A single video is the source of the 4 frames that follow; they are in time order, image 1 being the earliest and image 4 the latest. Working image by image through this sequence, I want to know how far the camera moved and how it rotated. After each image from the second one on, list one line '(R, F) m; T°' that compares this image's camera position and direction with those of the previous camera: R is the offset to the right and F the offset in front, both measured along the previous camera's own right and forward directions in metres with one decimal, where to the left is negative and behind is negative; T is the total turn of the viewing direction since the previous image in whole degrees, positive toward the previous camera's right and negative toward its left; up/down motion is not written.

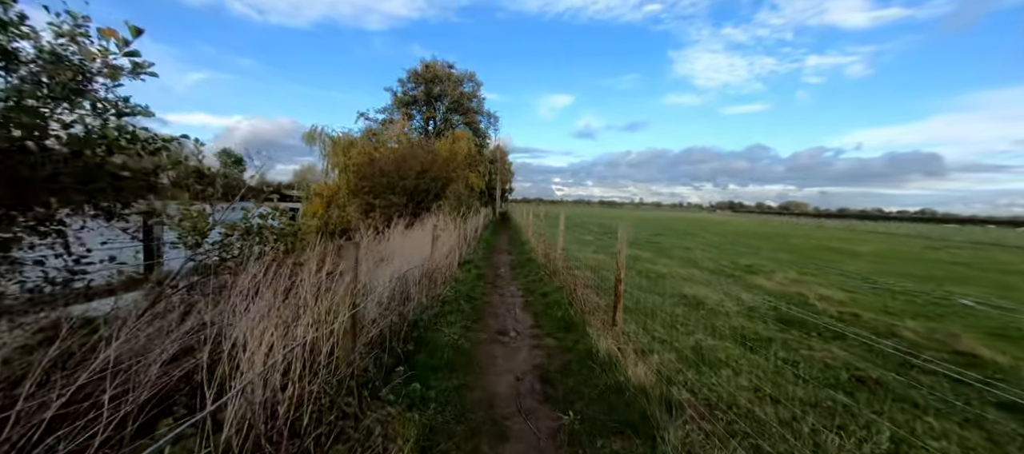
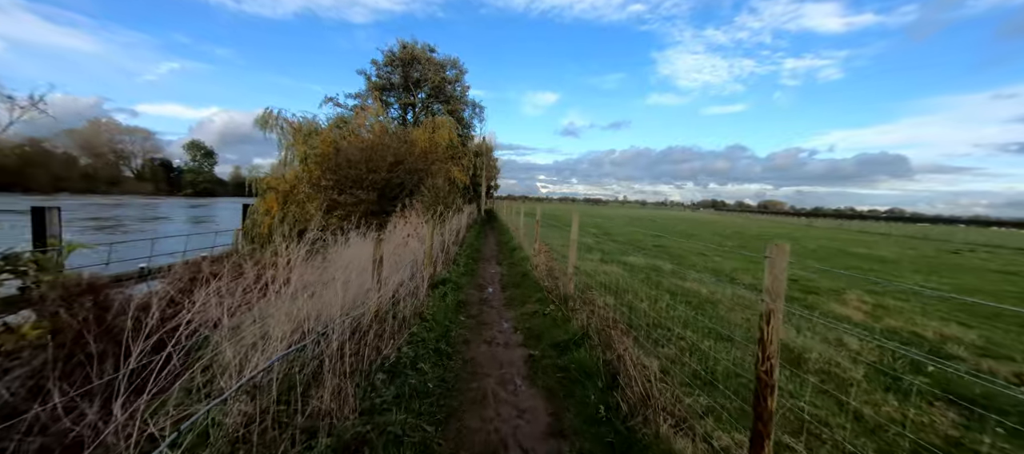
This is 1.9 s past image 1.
(-0.1, +2.8) m; +2°
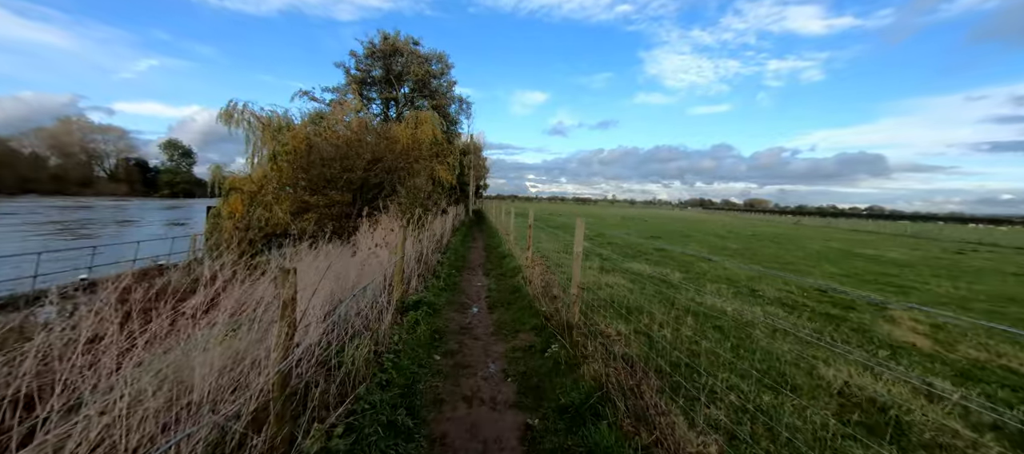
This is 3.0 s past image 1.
(0.0, +1.4) m; +2°
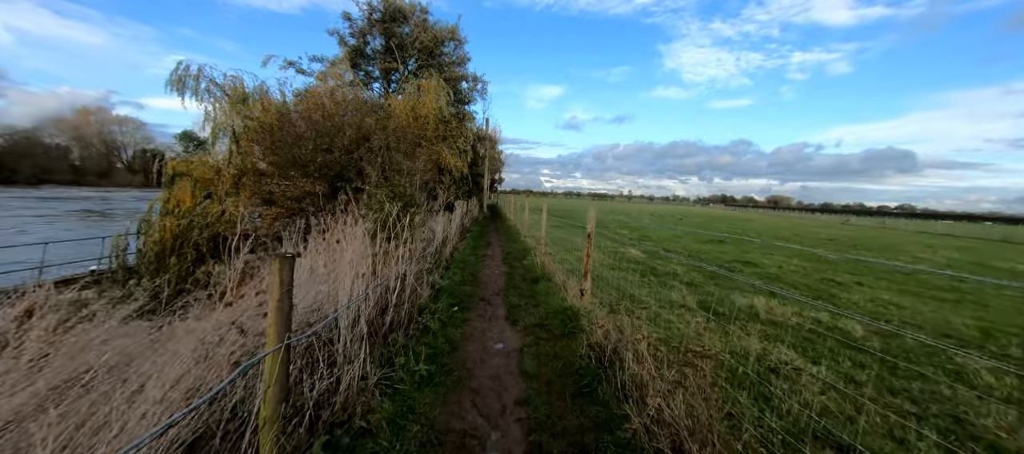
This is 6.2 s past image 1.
(-0.5, +4.4) m; -2°
